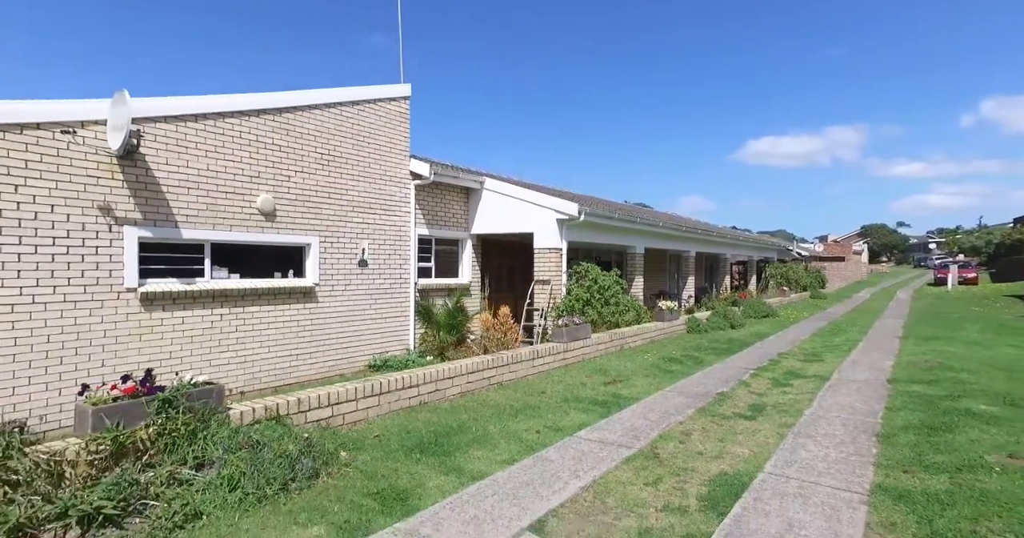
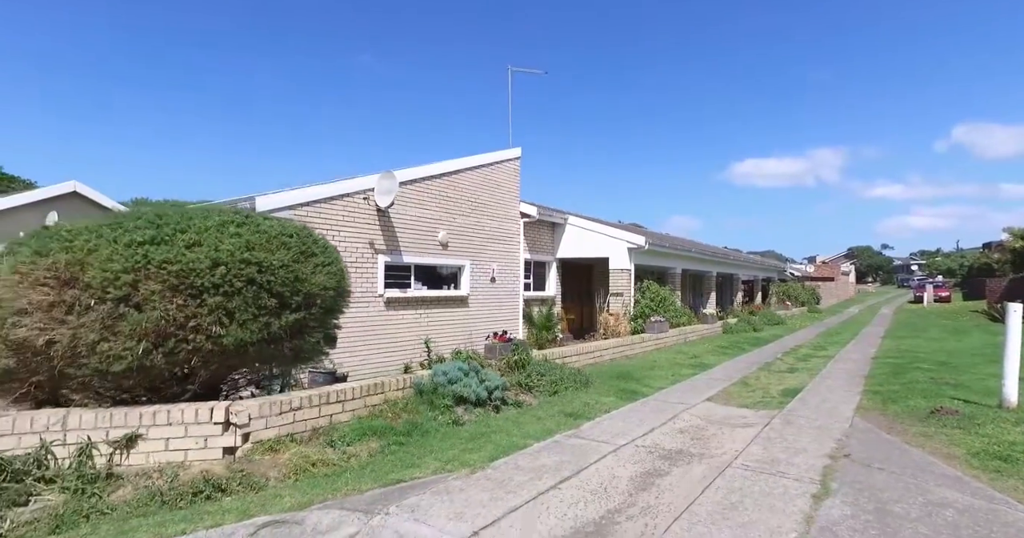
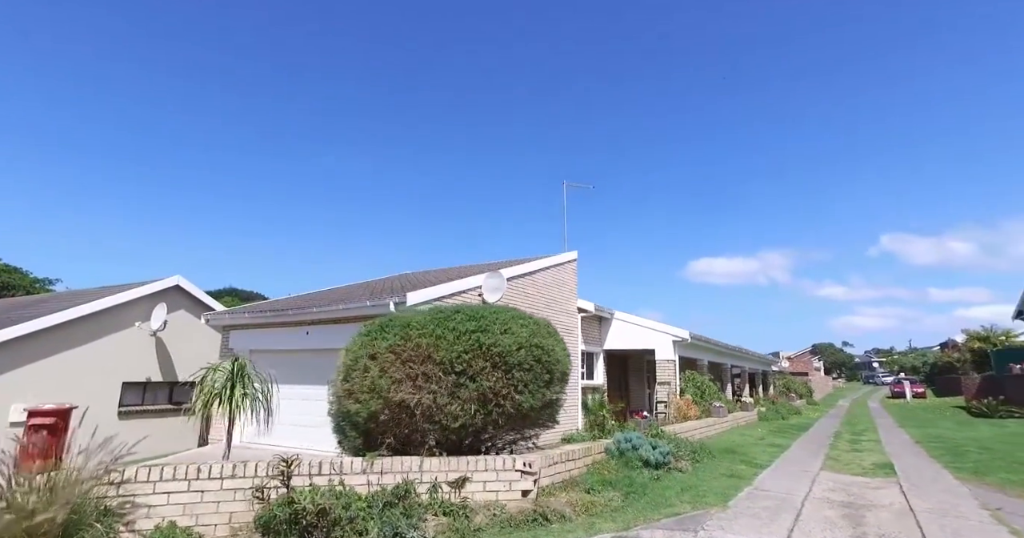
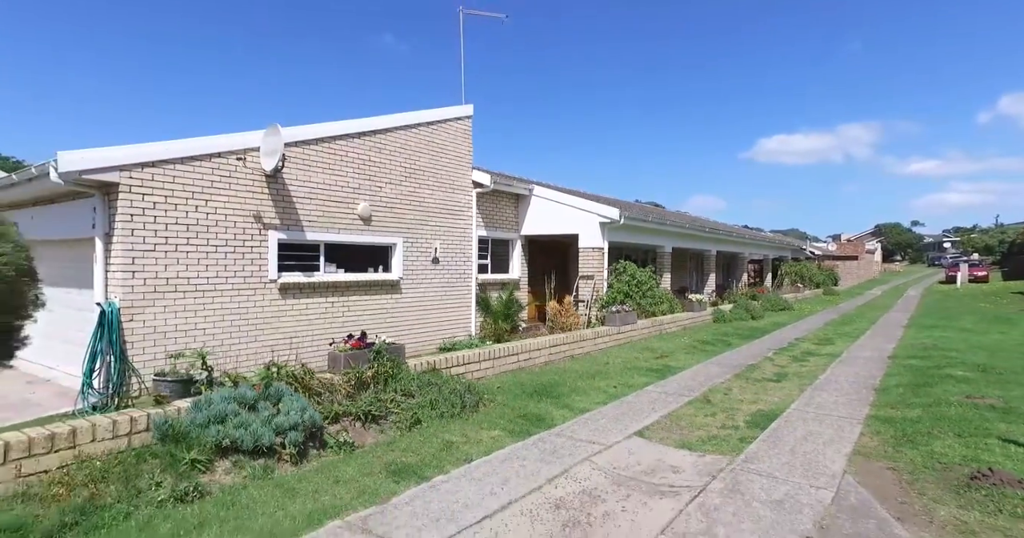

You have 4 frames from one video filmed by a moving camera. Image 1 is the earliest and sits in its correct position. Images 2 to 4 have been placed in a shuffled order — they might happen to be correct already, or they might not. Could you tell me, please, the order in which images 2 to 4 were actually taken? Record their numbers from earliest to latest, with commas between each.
4, 2, 3
